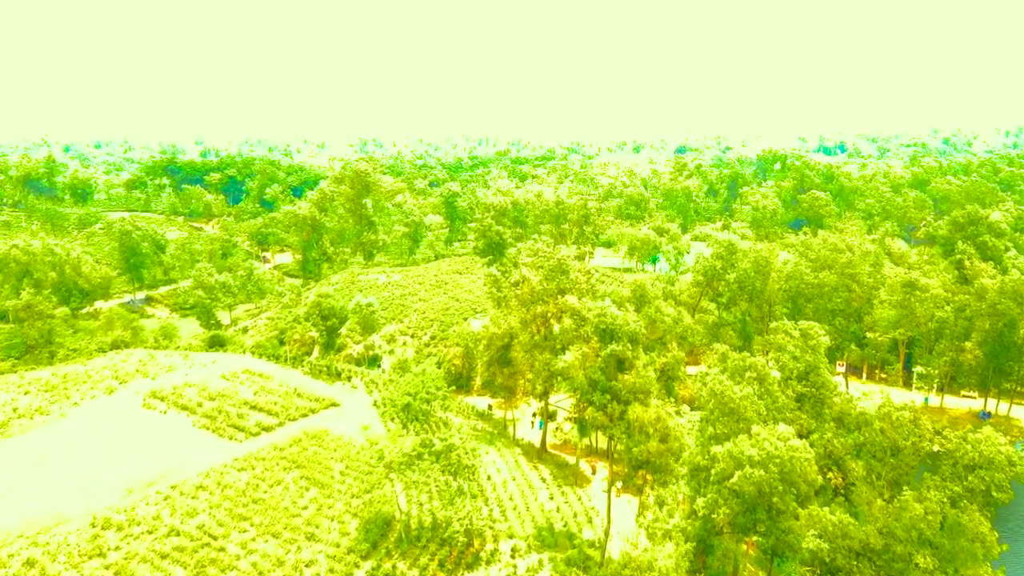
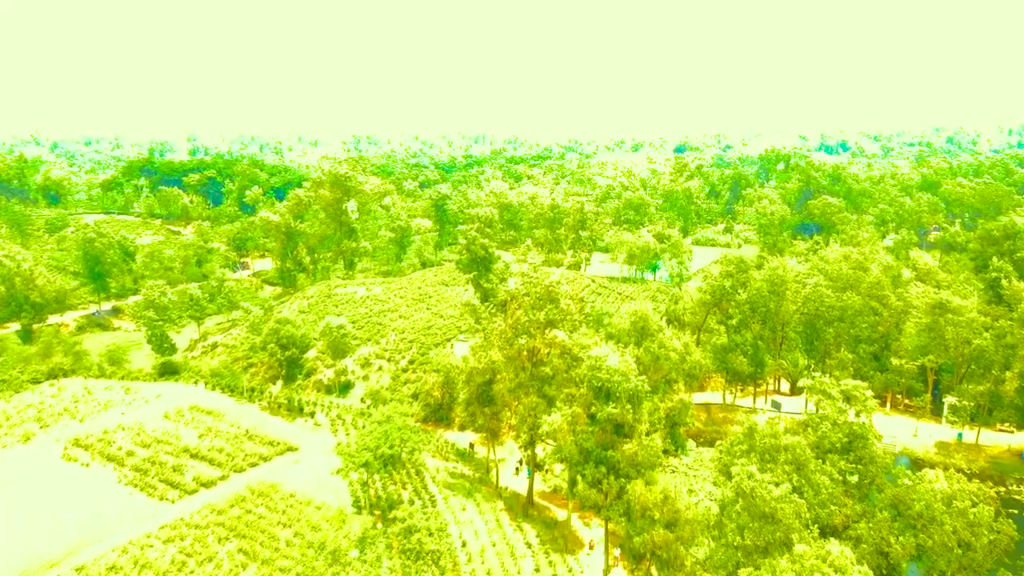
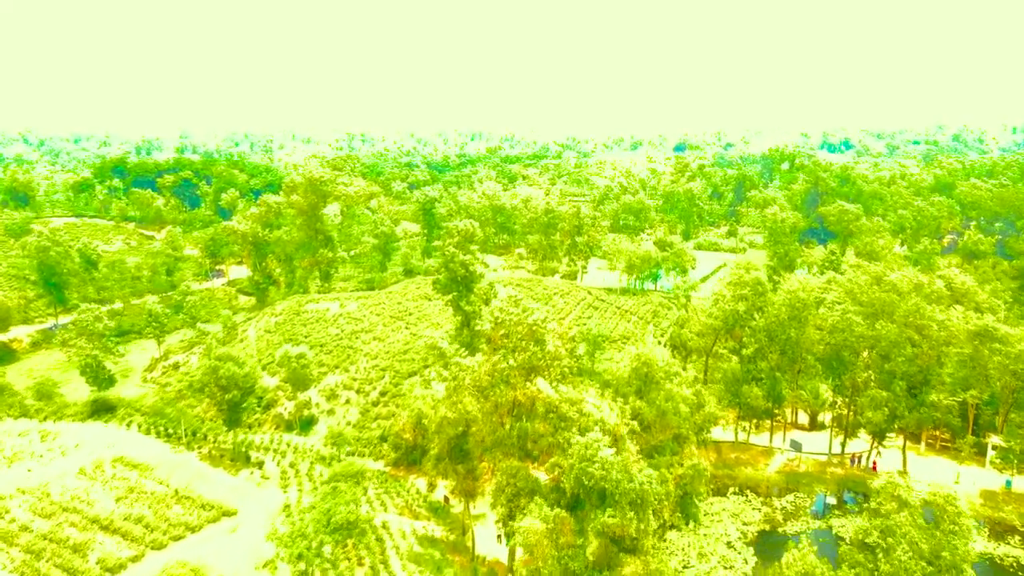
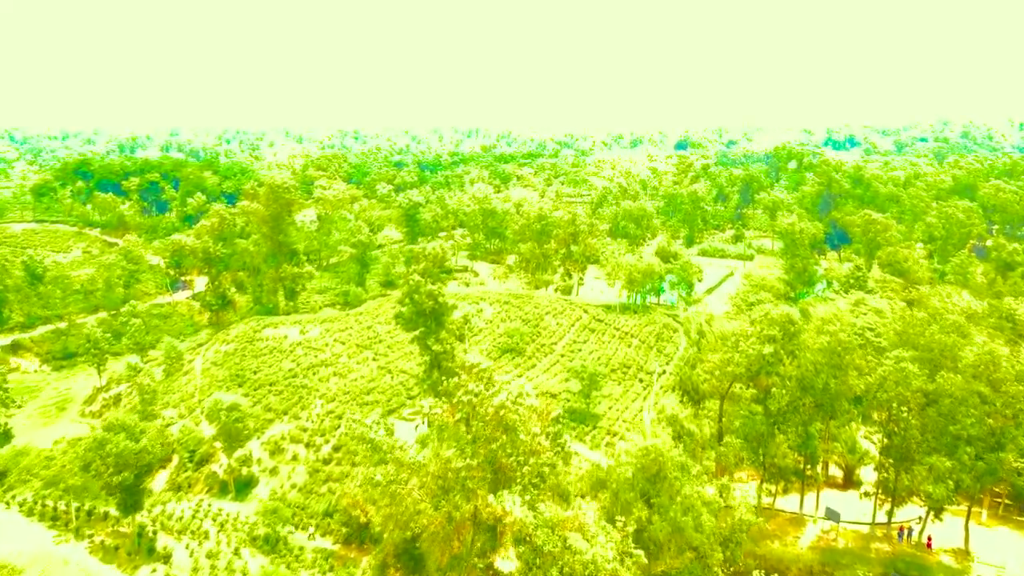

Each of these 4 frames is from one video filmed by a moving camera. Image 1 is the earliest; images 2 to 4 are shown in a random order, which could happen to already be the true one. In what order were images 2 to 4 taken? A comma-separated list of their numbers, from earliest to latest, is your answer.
2, 3, 4
